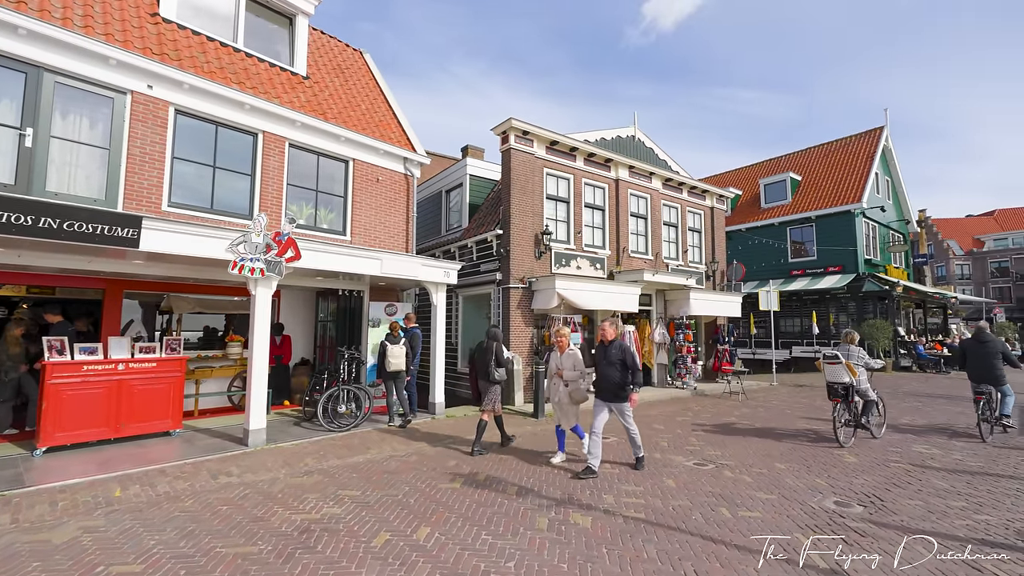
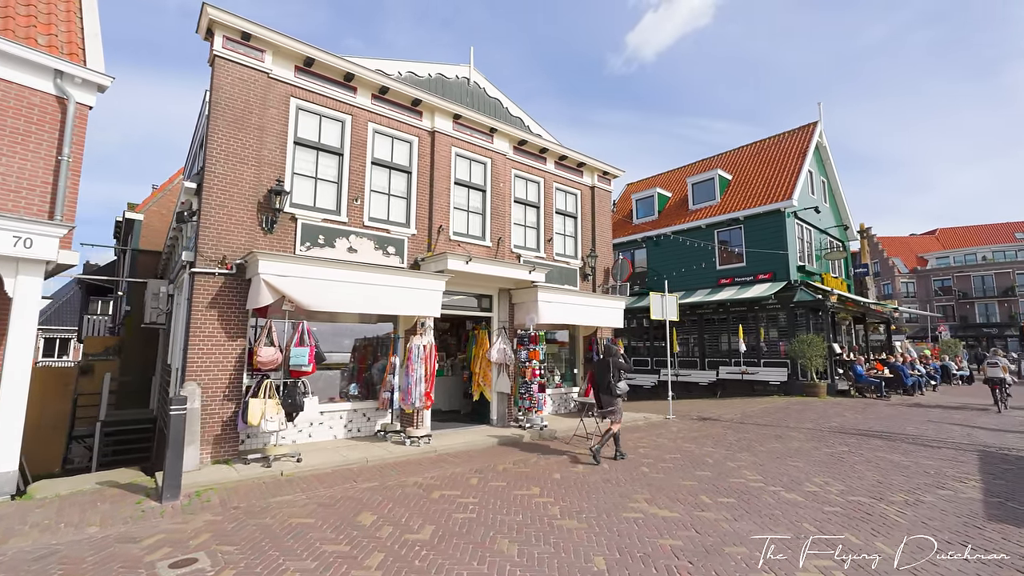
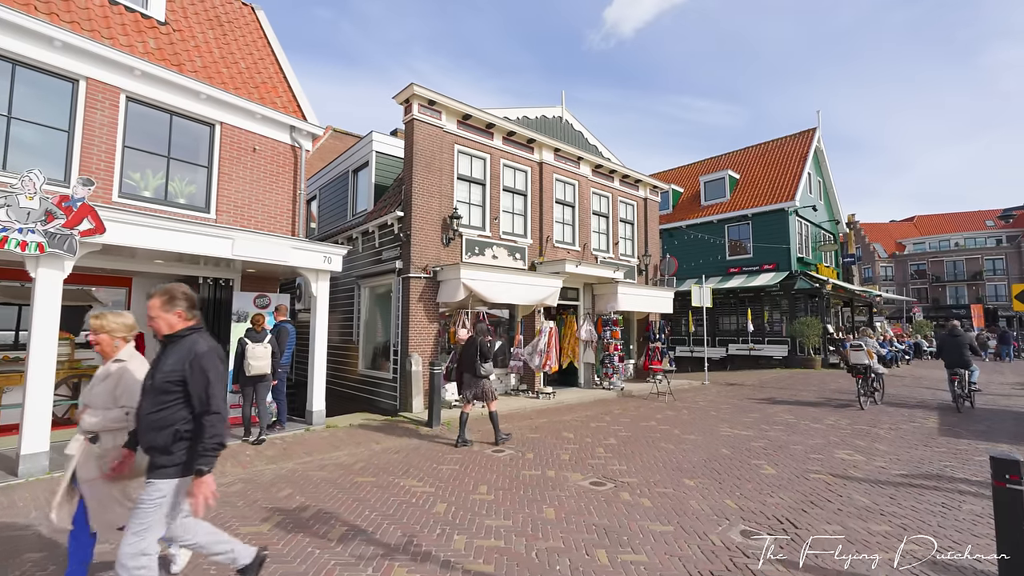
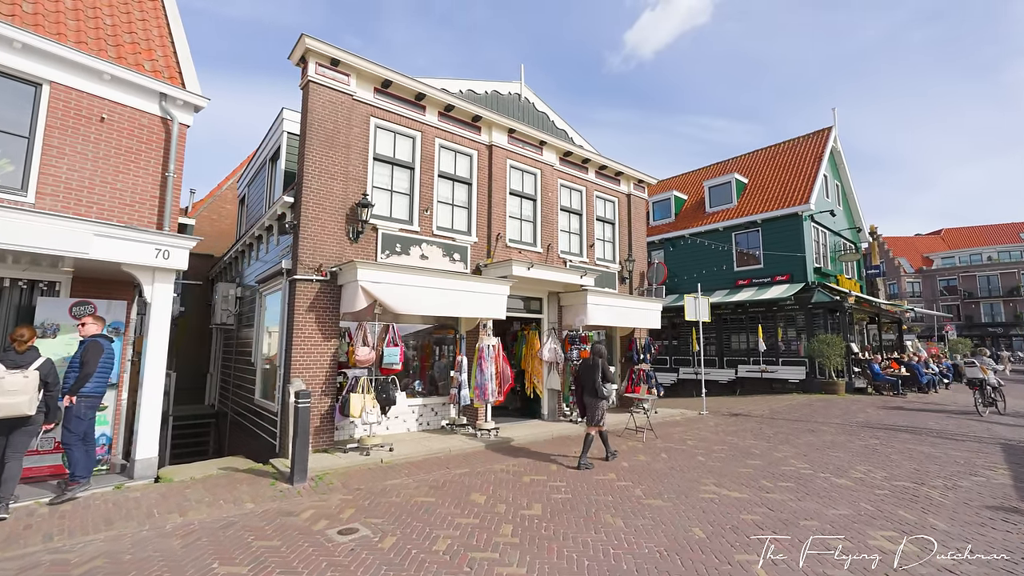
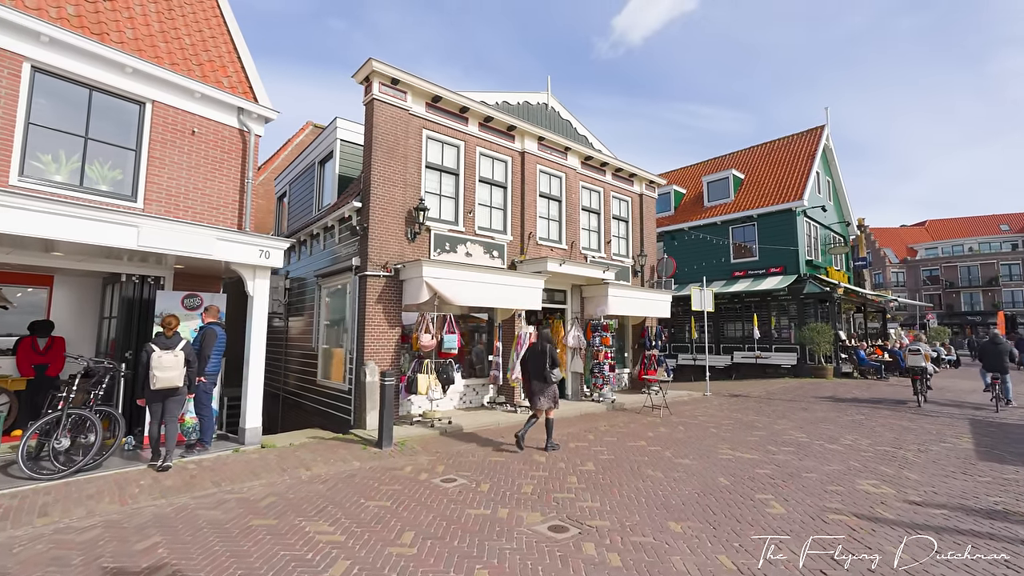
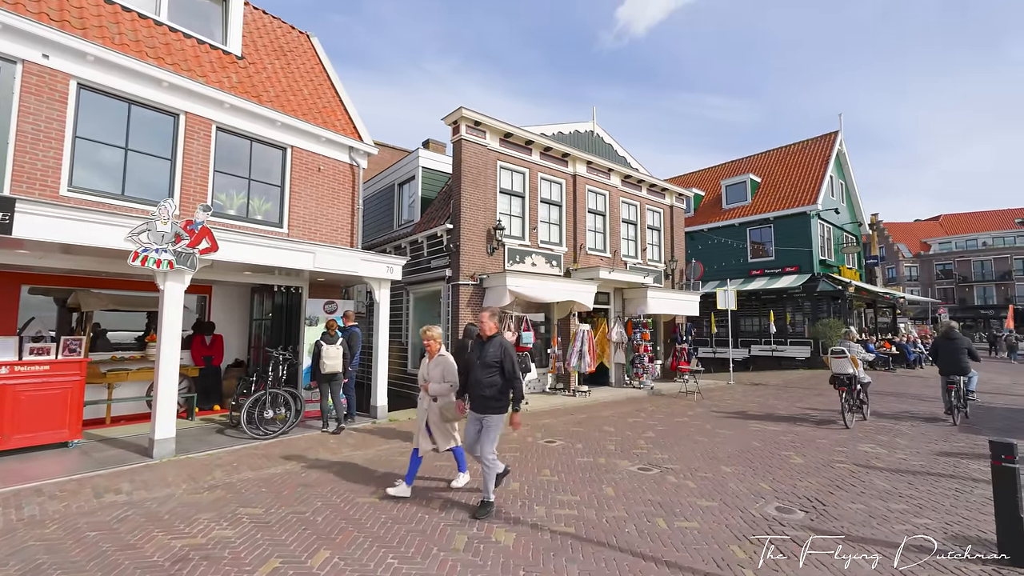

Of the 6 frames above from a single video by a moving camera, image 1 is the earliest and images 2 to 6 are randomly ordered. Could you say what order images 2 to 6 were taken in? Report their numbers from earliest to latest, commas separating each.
6, 3, 5, 4, 2
